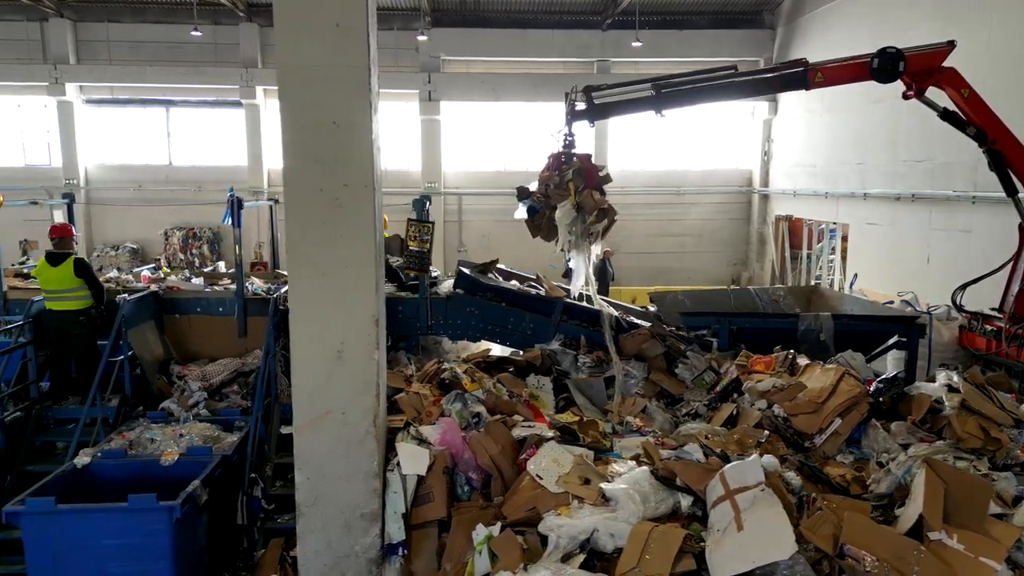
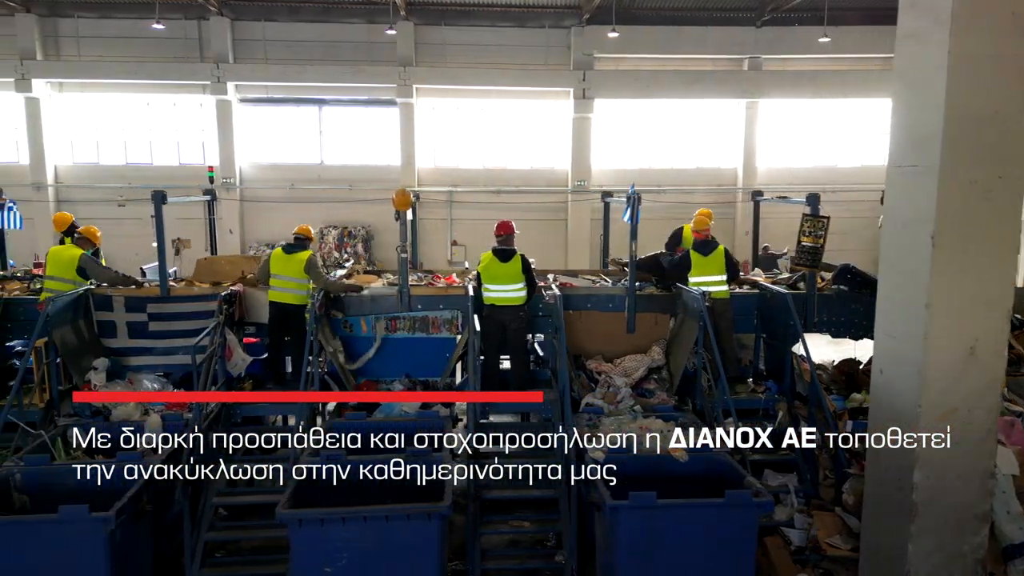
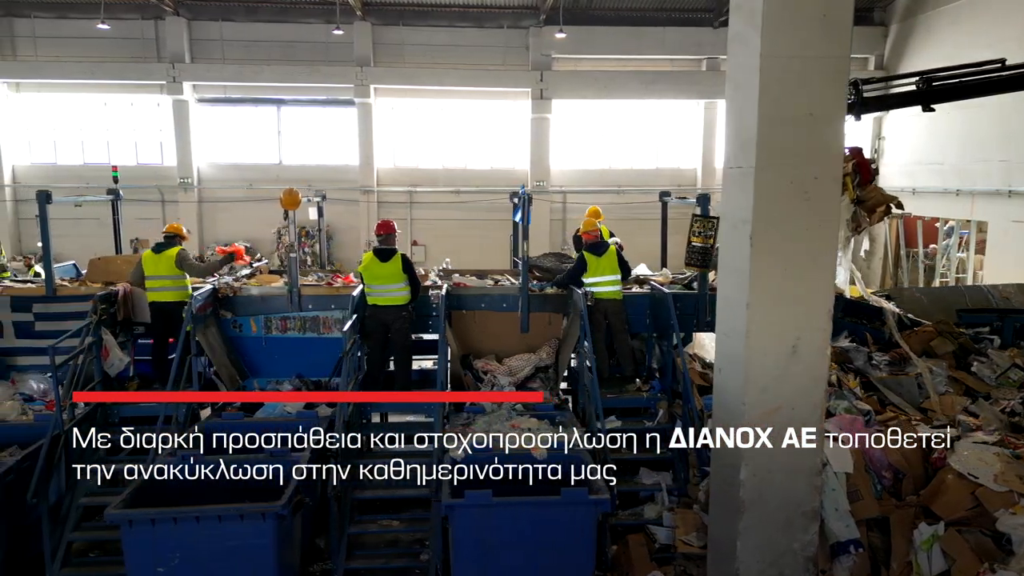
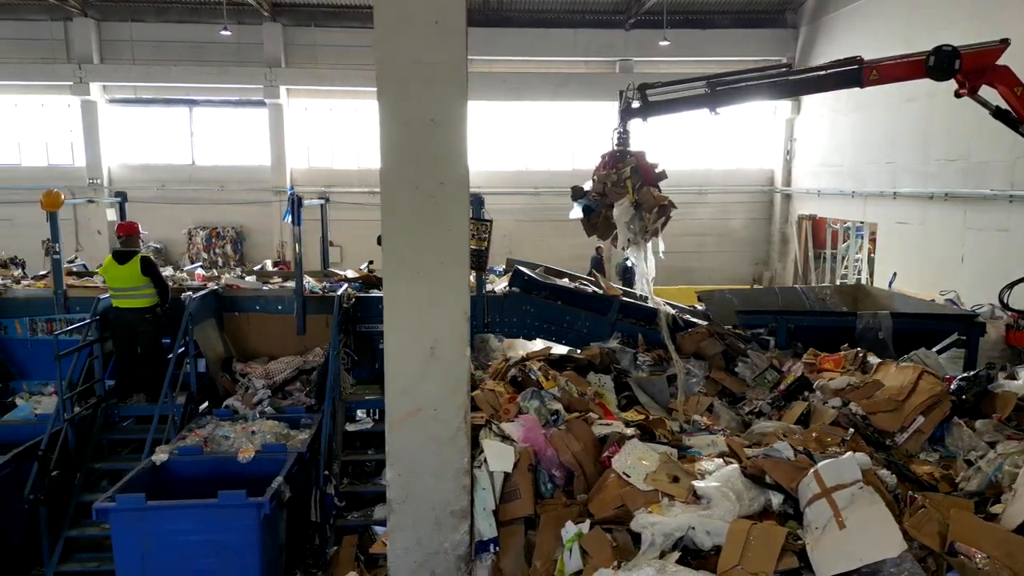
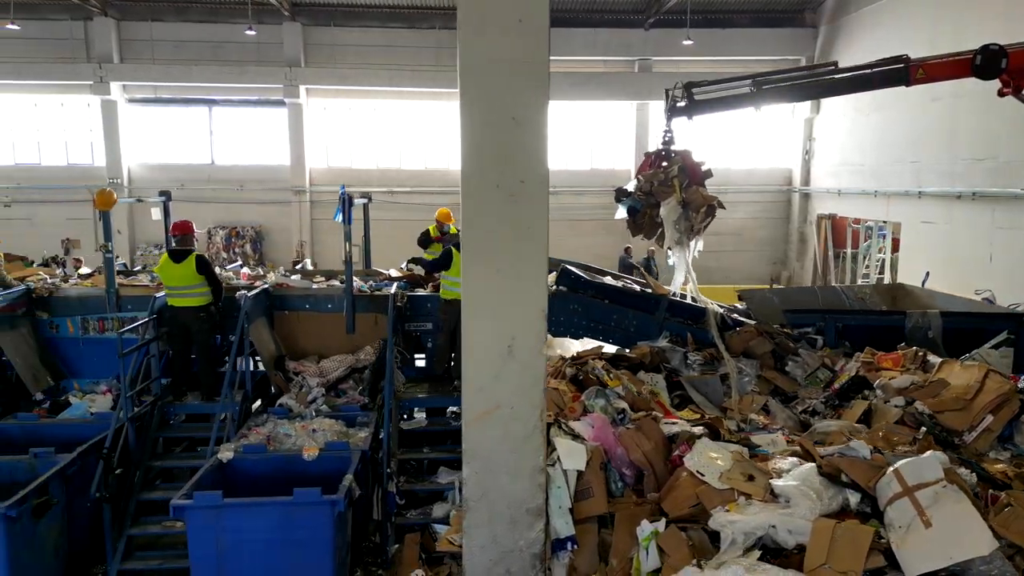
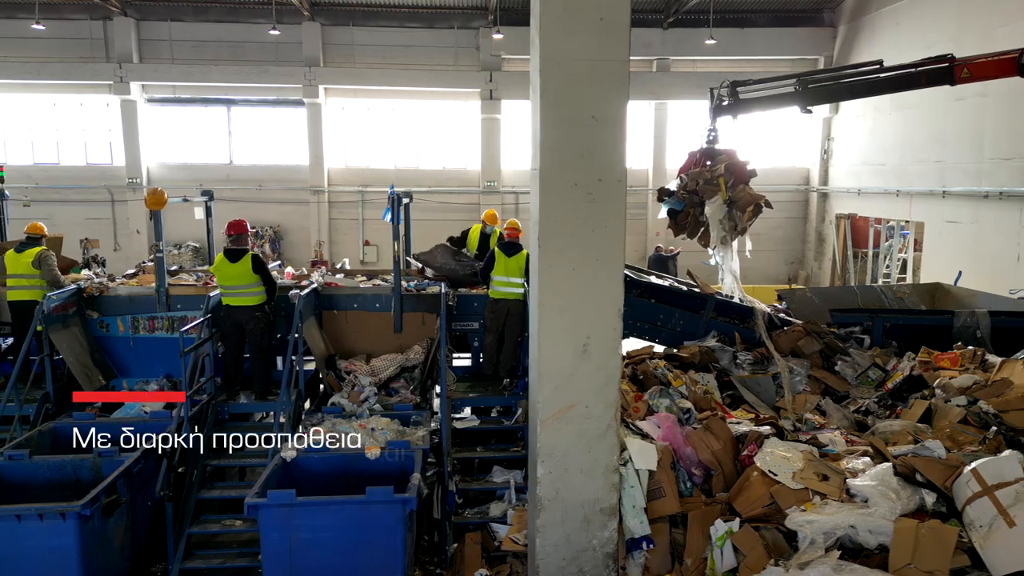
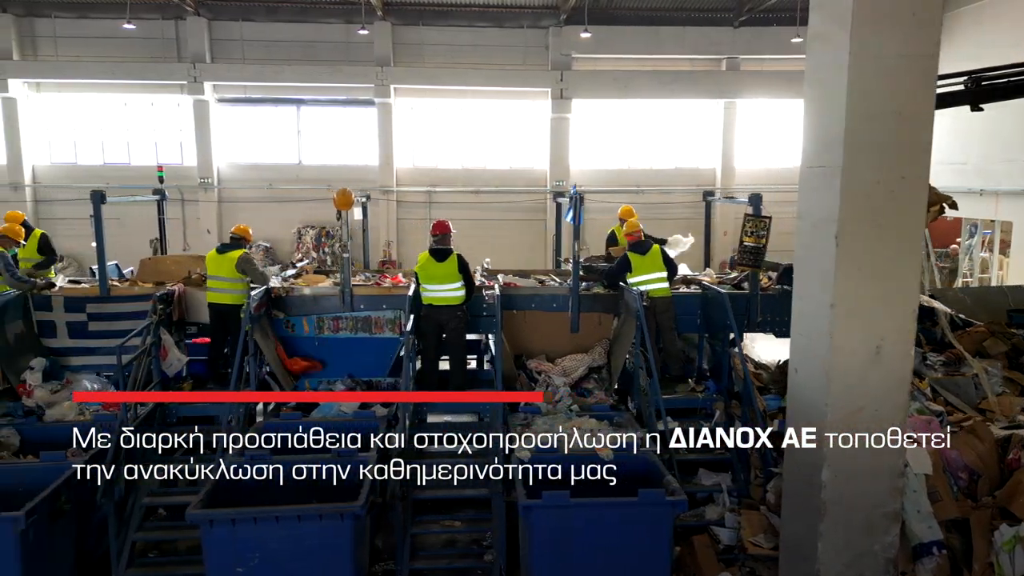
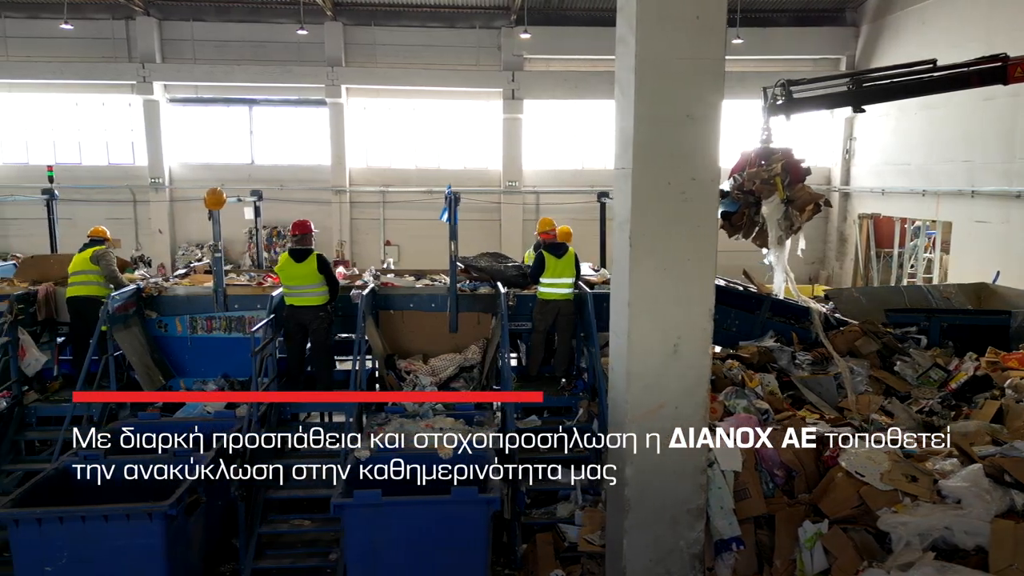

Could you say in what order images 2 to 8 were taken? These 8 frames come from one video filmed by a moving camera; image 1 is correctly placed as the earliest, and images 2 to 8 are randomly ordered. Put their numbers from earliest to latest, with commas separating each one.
4, 5, 6, 8, 3, 7, 2
